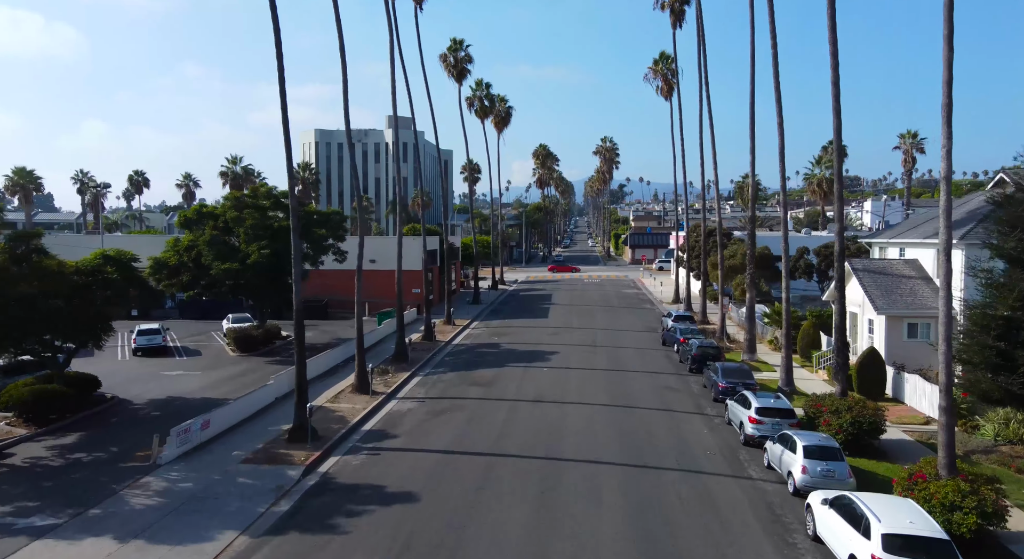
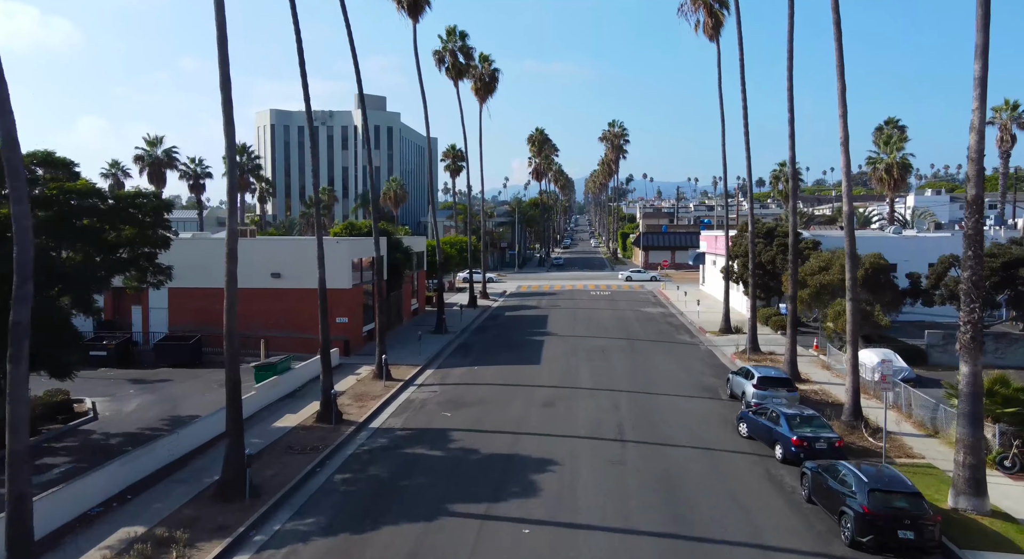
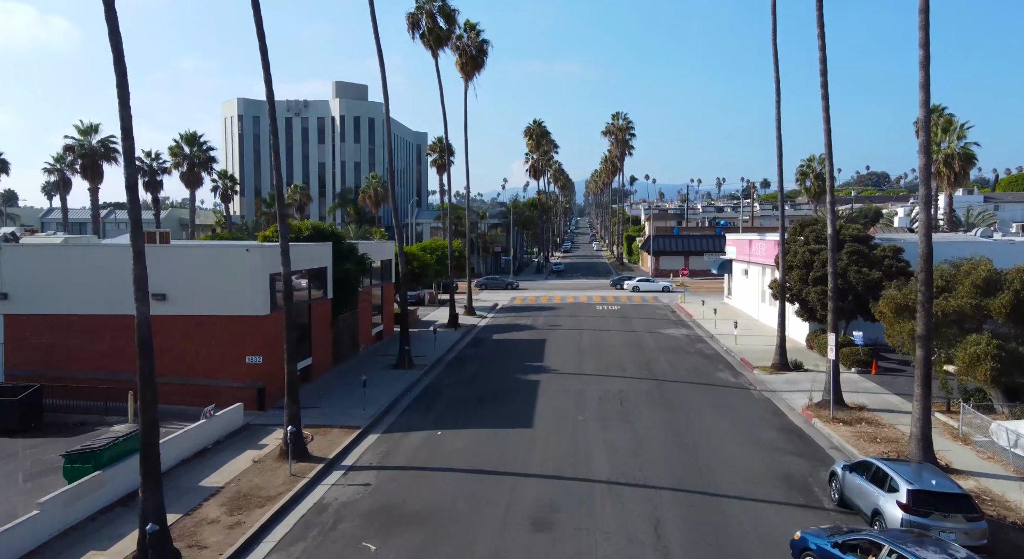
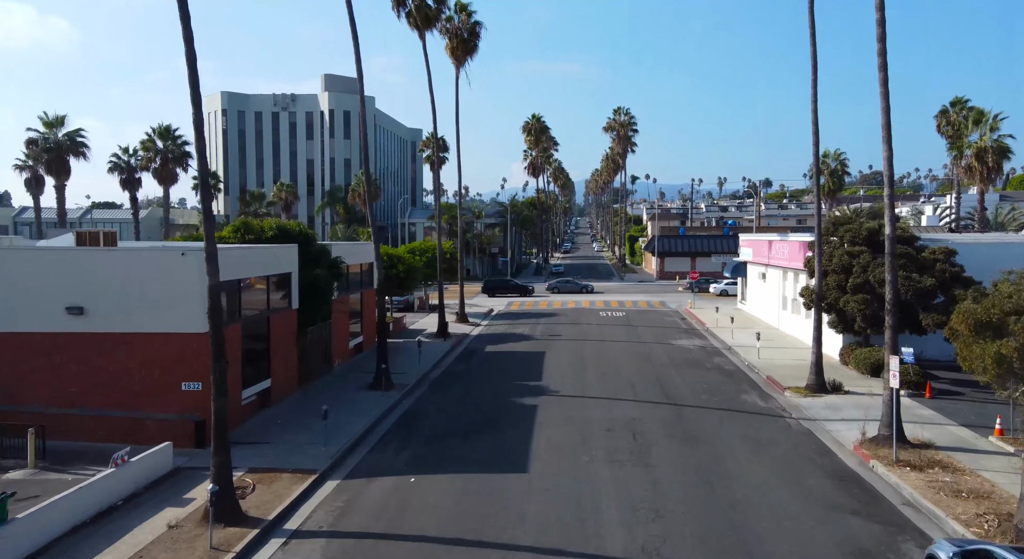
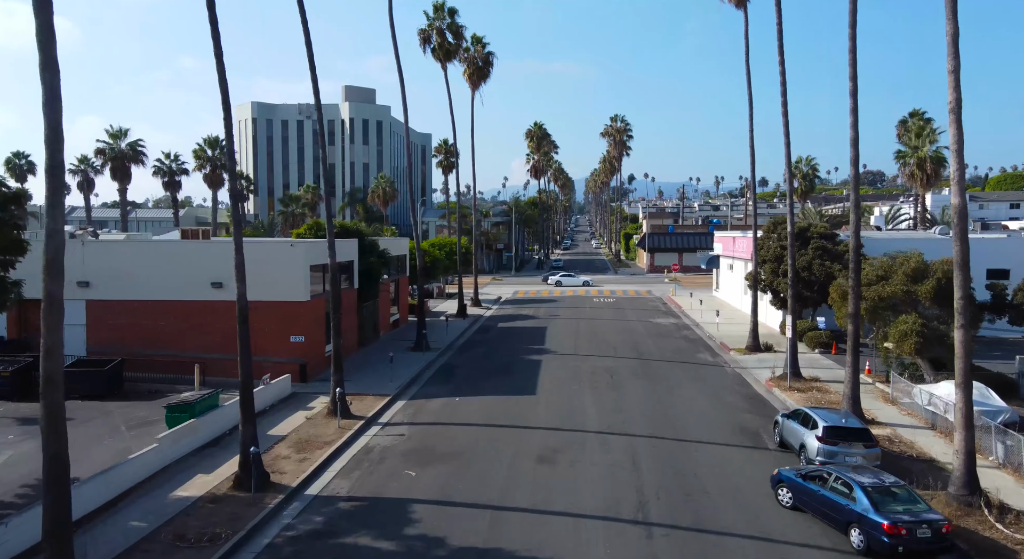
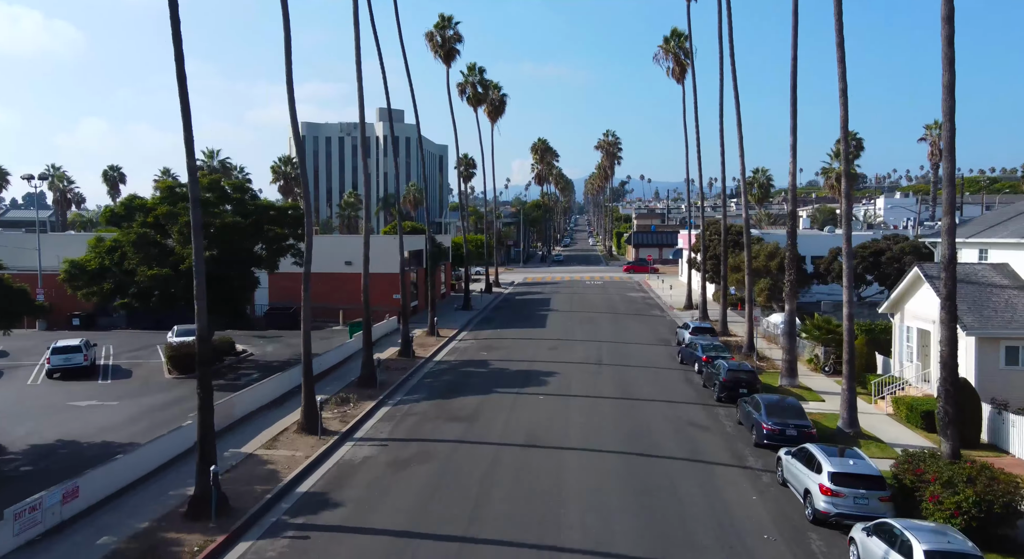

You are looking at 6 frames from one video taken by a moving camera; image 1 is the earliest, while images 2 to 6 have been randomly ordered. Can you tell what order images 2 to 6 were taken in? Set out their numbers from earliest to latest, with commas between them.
6, 2, 5, 3, 4
